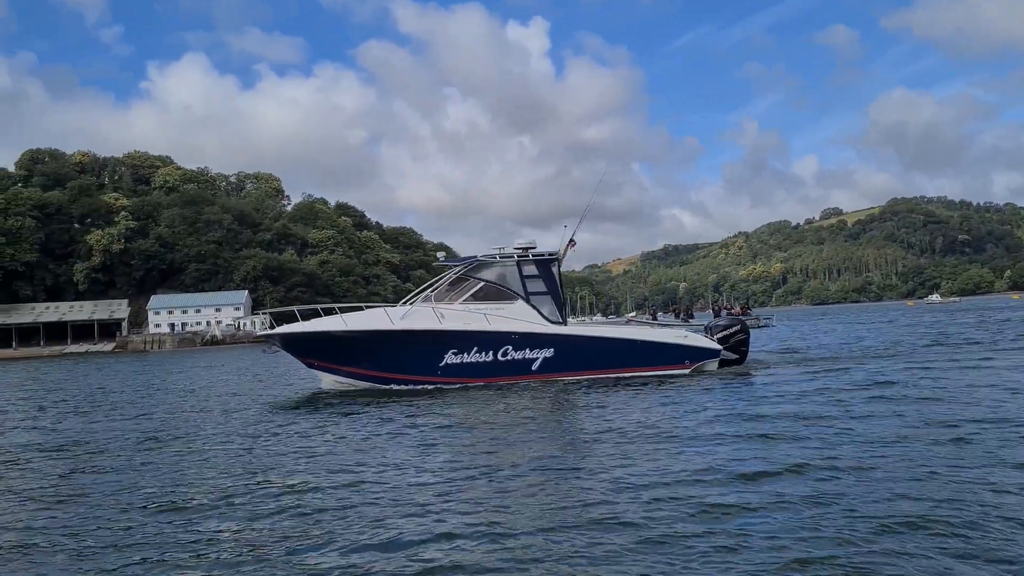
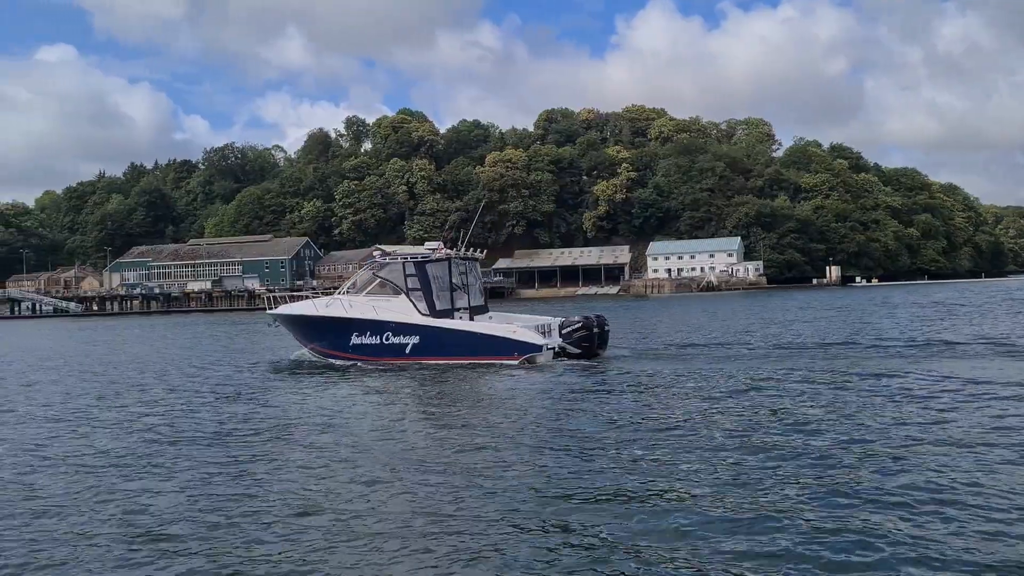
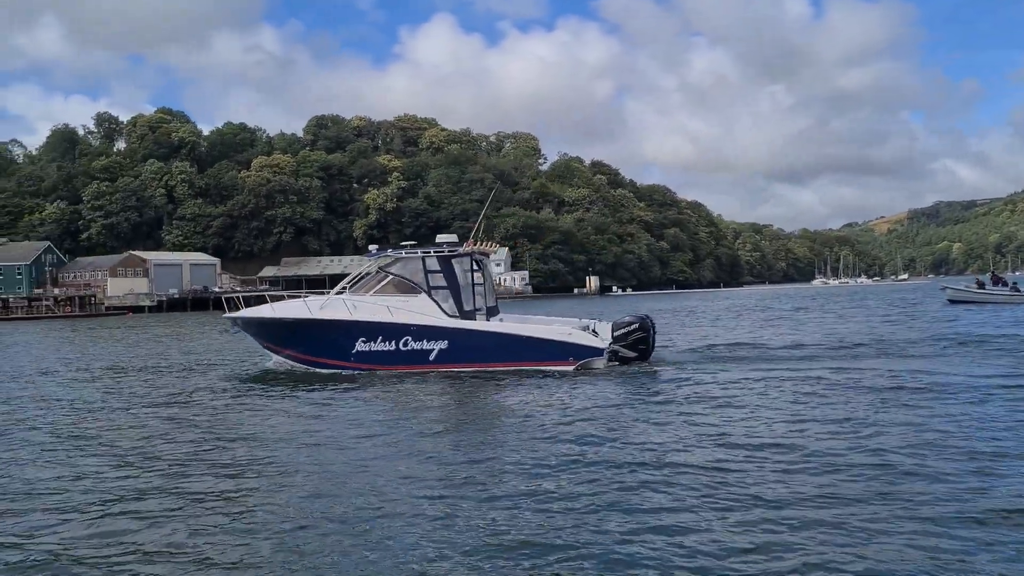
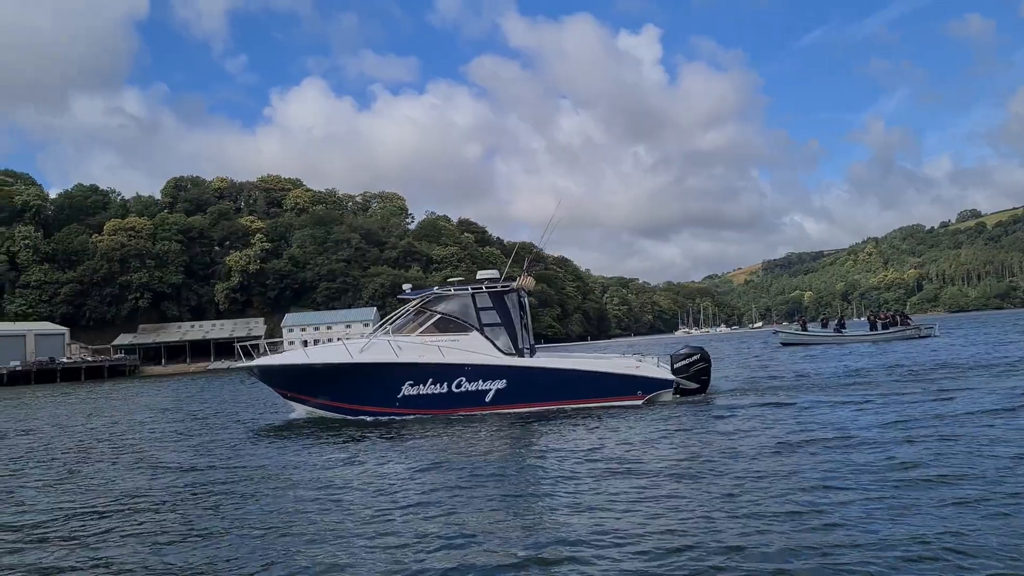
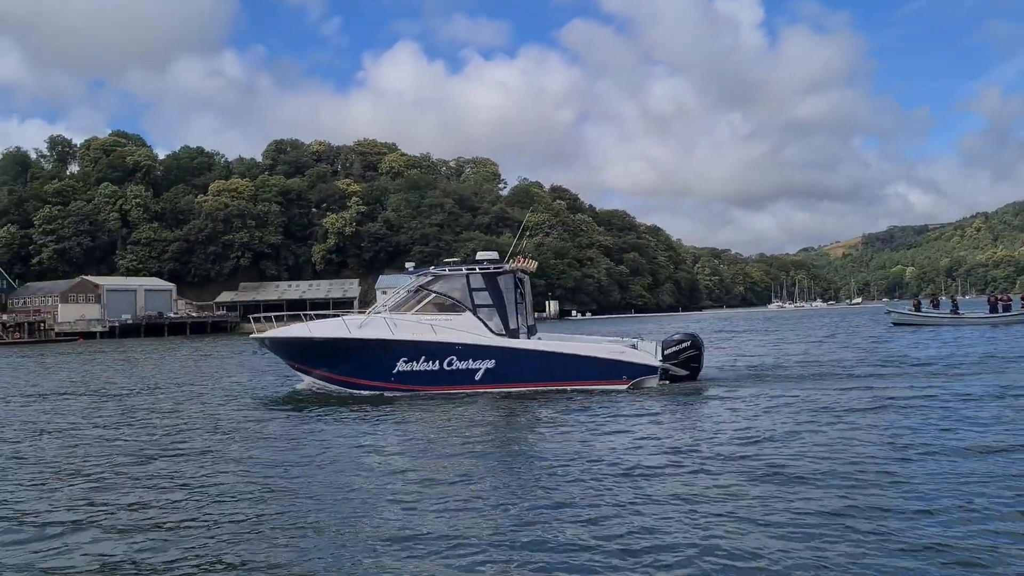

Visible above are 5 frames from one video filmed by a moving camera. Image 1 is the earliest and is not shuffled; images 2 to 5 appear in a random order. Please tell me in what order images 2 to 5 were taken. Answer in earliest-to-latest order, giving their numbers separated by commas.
4, 5, 3, 2
